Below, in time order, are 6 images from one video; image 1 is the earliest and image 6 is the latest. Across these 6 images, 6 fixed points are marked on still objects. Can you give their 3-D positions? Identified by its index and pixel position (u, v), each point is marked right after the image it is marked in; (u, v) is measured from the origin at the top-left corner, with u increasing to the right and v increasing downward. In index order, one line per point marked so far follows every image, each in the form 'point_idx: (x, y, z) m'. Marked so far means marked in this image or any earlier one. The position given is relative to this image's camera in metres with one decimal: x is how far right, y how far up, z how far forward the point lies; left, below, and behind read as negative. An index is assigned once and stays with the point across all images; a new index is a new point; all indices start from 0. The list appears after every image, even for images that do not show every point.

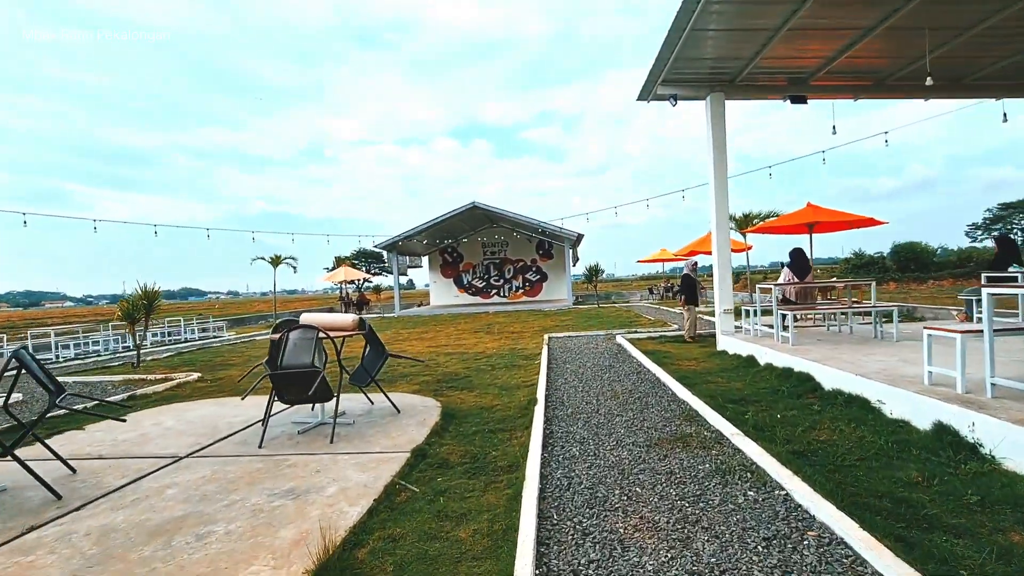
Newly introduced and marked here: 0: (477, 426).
0: (-0.3, -1.2, +4.1) m
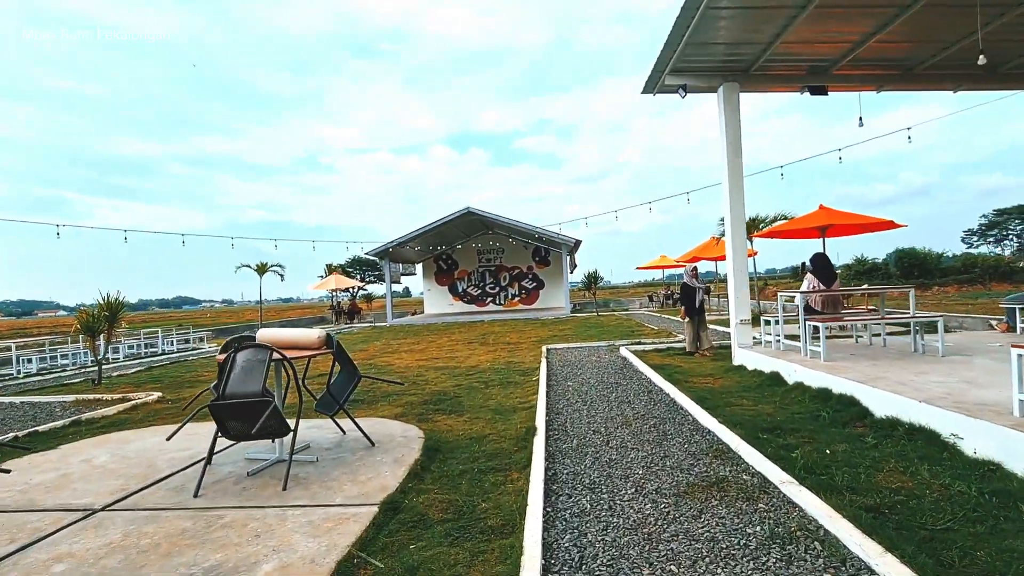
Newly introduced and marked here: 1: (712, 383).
0: (-0.3, -1.2, +3.4) m
1: (+2.3, -1.1, +5.6) m
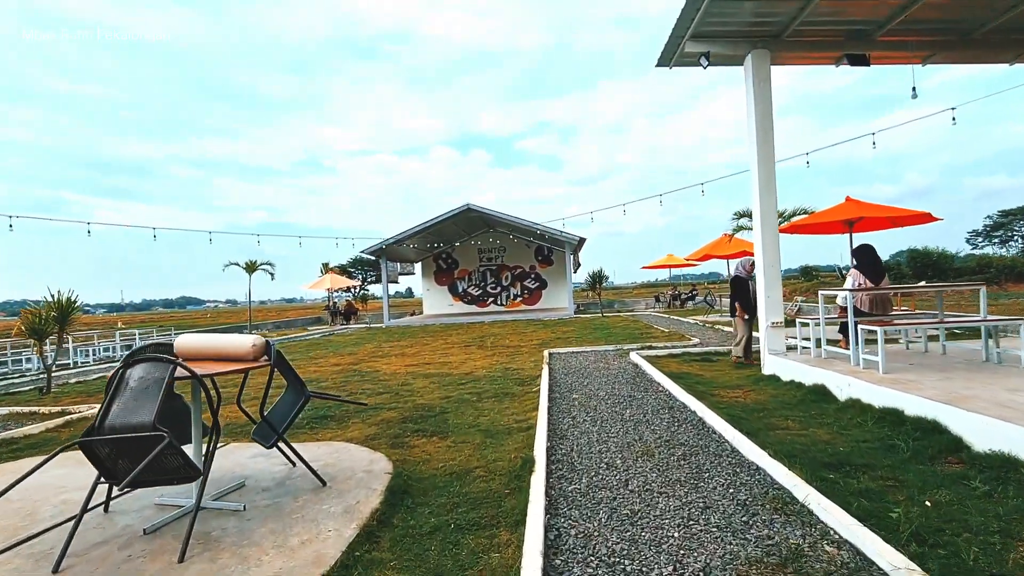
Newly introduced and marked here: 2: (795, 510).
0: (-0.4, -1.2, +2.6) m
1: (+2.3, -1.1, +4.8) m
2: (+1.4, -1.1, +2.4) m
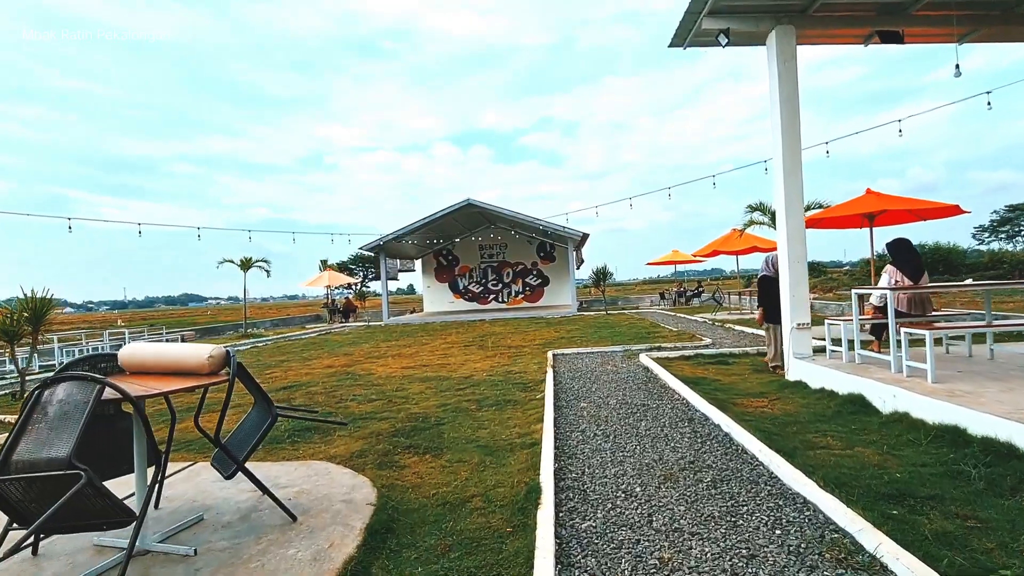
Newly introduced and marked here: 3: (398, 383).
0: (-0.4, -1.2, +2.1) m
1: (+2.3, -1.1, +4.3) m
2: (+1.4, -1.1, +1.9) m
3: (-1.6, -1.3, +6.7) m
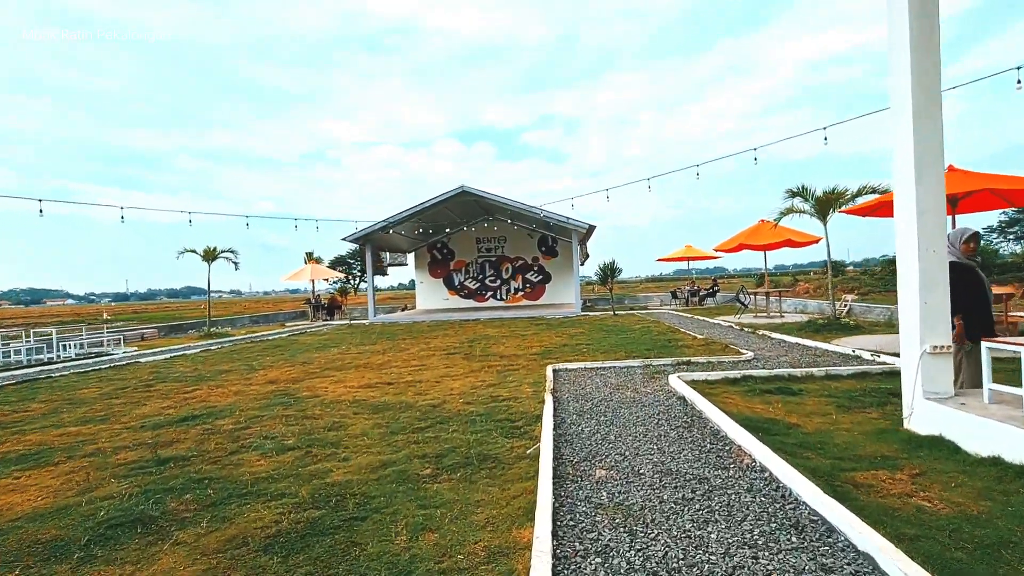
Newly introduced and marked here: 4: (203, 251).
0: (-0.6, -1.2, +0.3) m
1: (+2.1, -1.1, +2.5) m
2: (+1.2, -1.1, +0.1) m
3: (-1.7, -1.3, +4.9) m
4: (-9.3, +1.1, +14.8) m
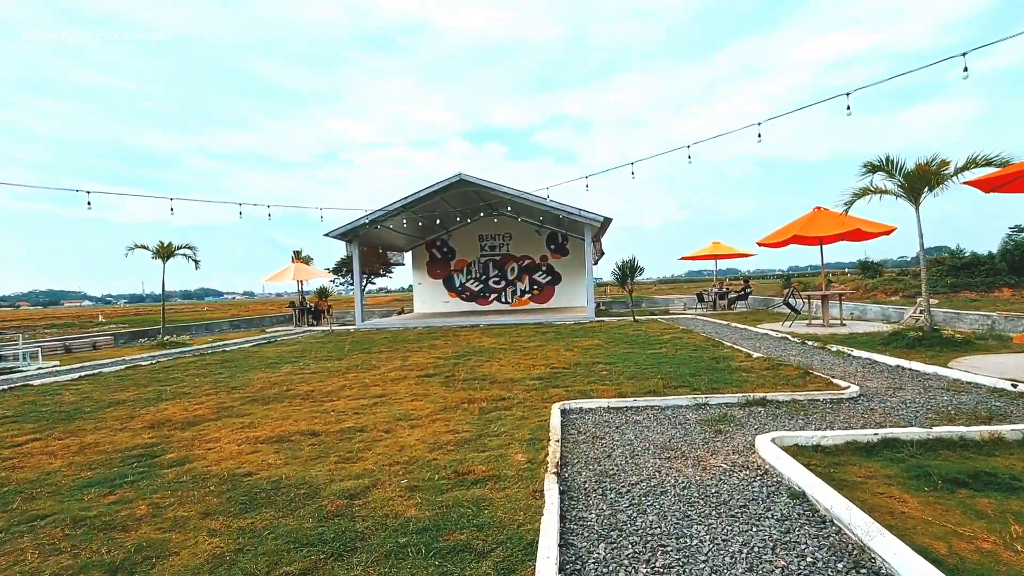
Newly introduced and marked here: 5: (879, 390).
0: (-0.8, -1.2, -1.8) m
1: (+1.9, -1.1, +0.3) m
2: (+1.0, -1.1, -2.1) m
3: (-1.9, -1.3, +2.7) m
4: (-9.3, +1.1, +12.8) m
5: (+3.7, -1.0, +4.9) m
